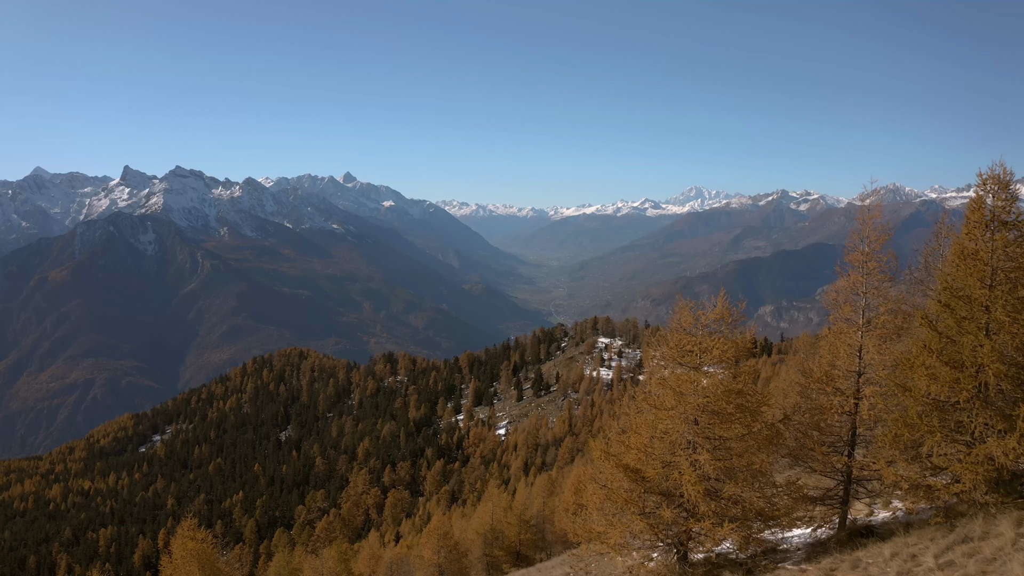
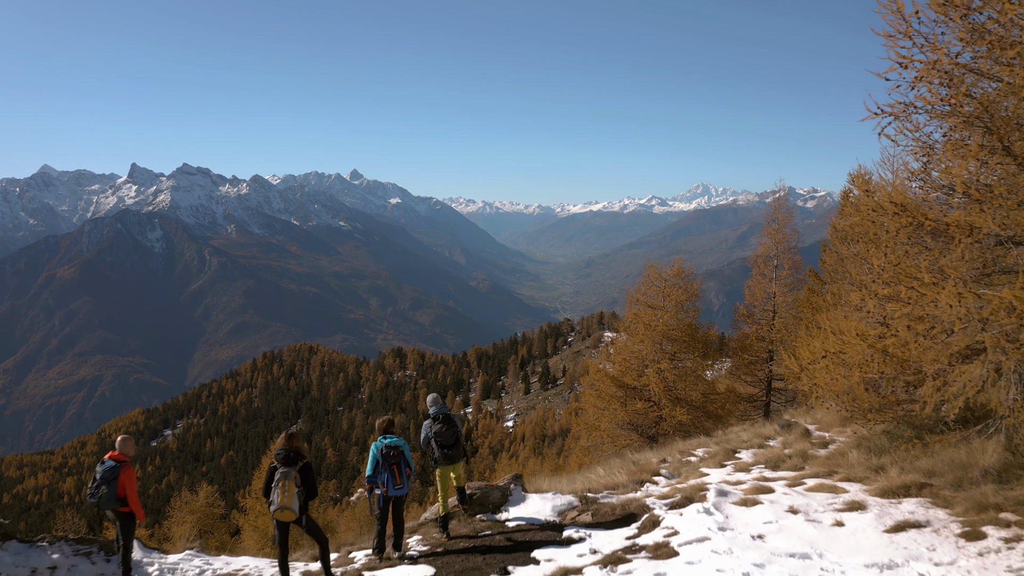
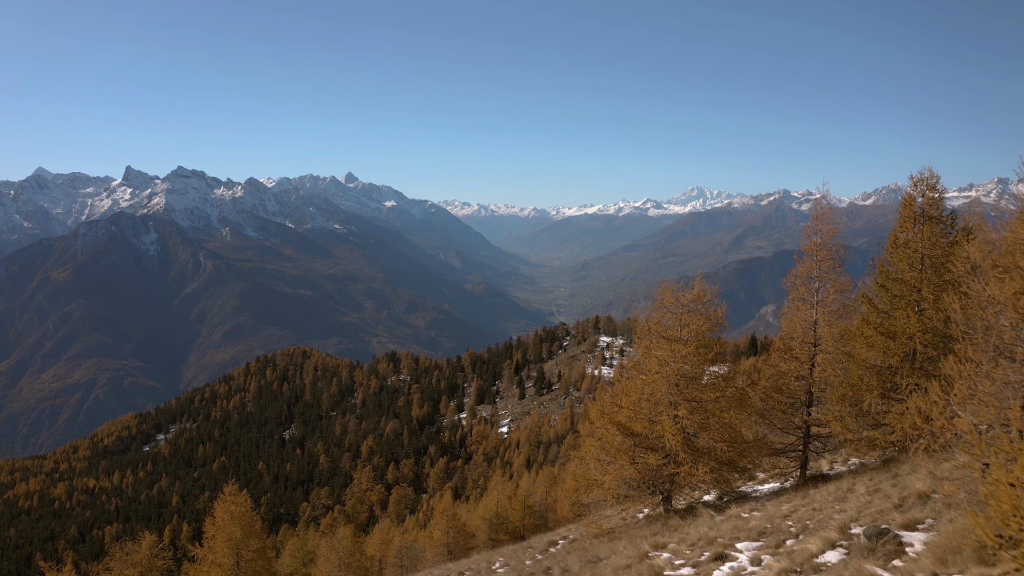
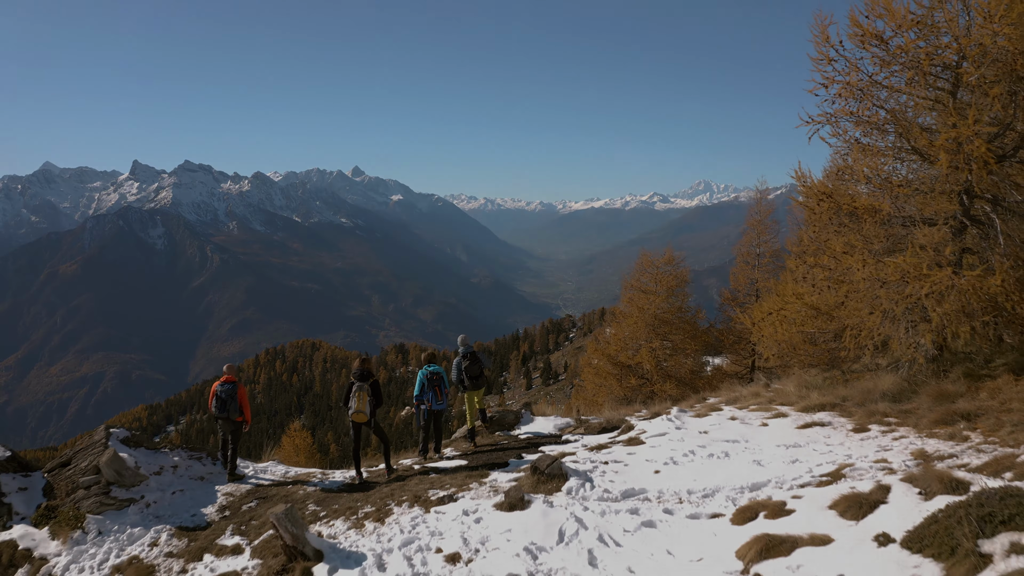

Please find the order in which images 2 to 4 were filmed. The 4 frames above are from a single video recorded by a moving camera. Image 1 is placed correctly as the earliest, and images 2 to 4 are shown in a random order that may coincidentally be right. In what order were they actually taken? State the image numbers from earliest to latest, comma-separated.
3, 2, 4
